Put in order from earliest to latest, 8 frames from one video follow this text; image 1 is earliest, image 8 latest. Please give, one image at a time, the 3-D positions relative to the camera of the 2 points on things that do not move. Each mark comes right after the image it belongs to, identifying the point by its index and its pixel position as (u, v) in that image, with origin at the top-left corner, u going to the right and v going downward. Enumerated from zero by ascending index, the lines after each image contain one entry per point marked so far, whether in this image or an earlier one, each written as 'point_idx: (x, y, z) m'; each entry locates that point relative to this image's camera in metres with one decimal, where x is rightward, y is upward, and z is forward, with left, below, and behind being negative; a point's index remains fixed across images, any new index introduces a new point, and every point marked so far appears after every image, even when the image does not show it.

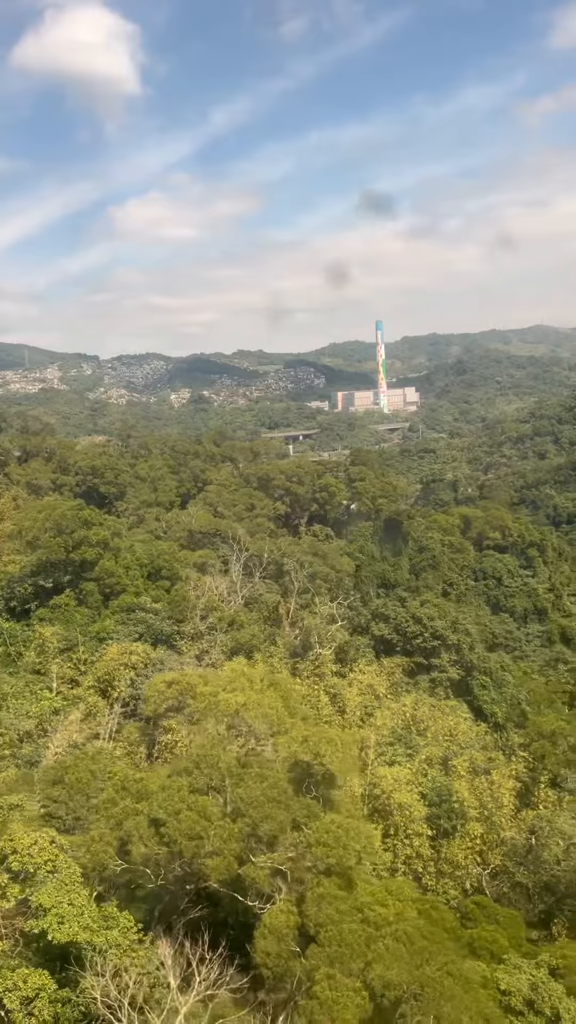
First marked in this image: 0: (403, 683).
0: (+2.4, -3.6, +17.7) m
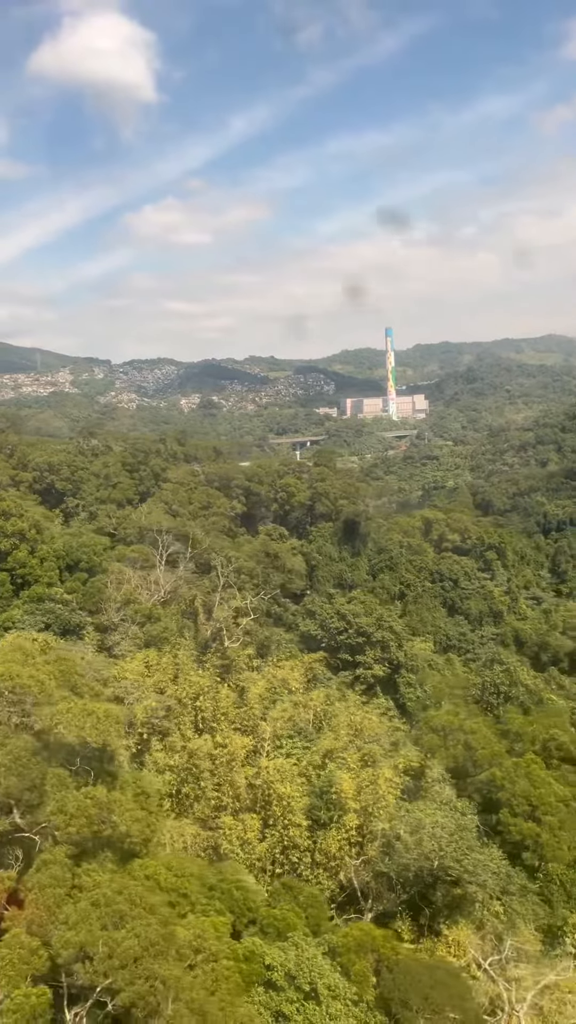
0: (+0.7, -3.5, +17.8) m
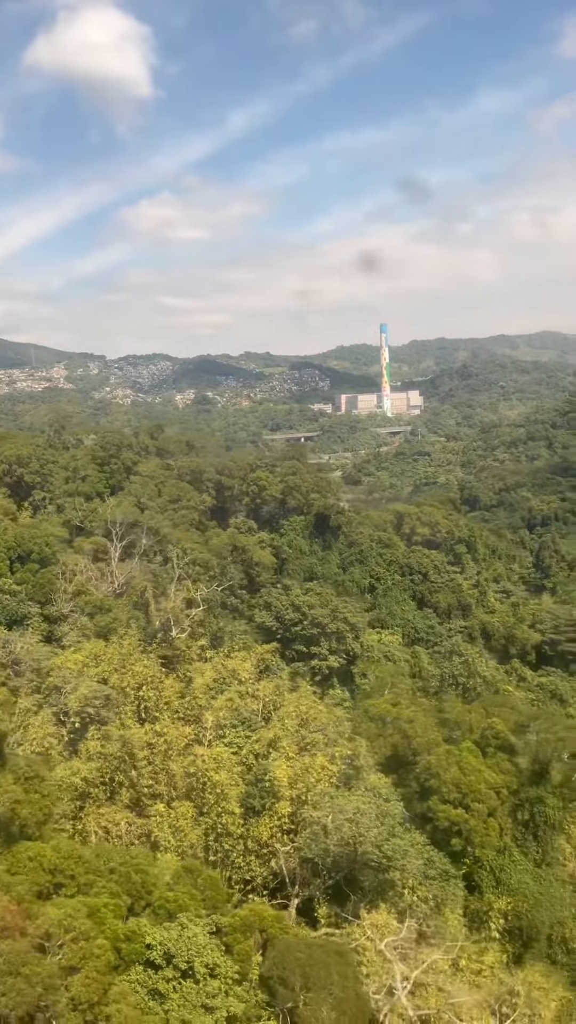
0: (-0.3, -3.3, +17.8) m
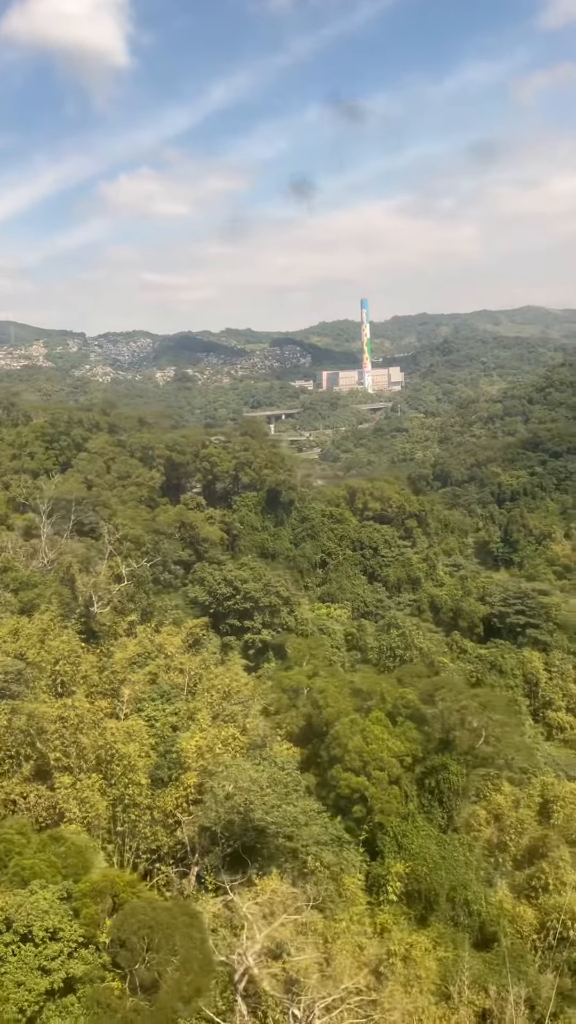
0: (-1.8, -2.8, +17.9) m
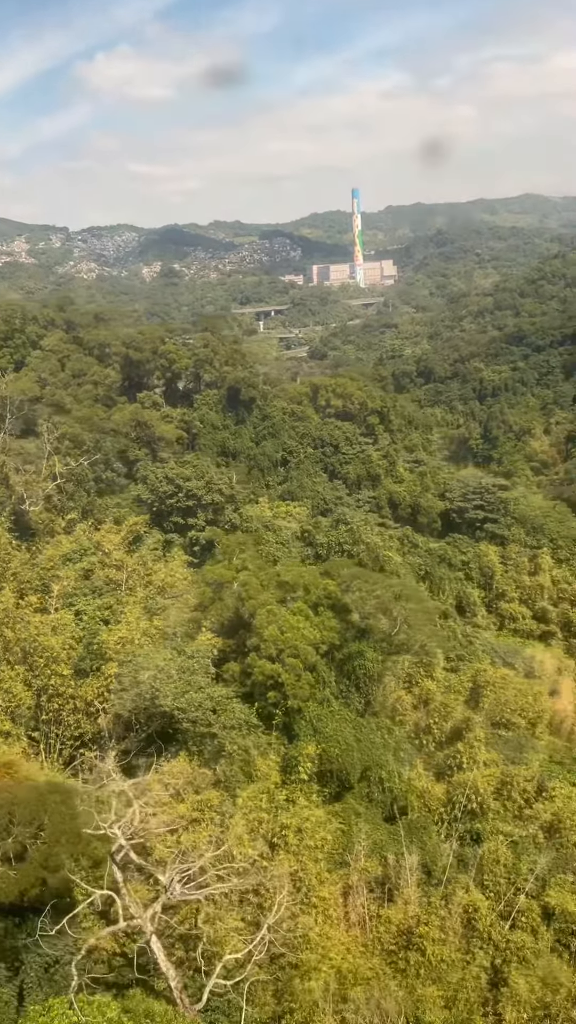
0: (-3.1, -0.6, +18.1) m
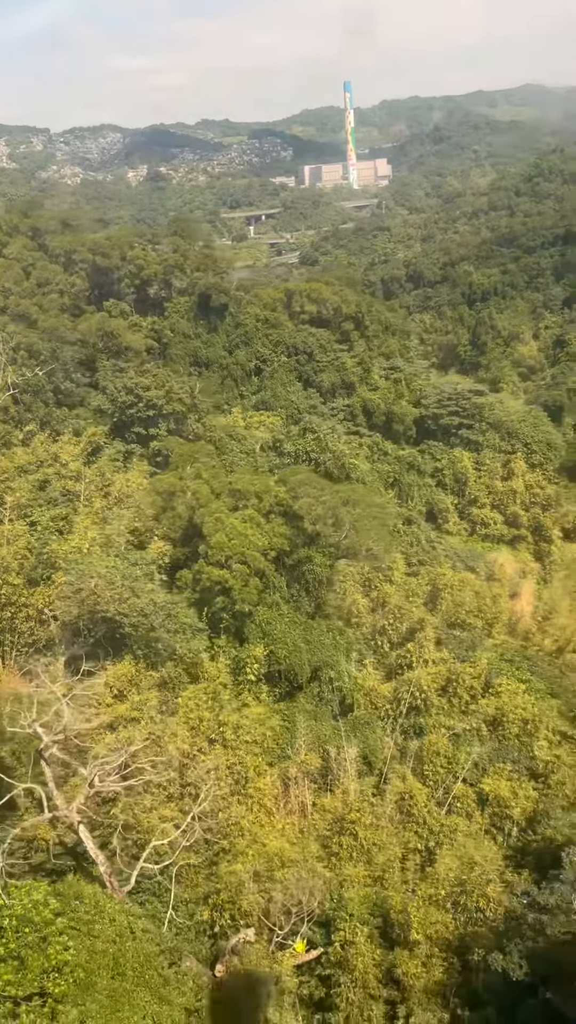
0: (-3.9, +1.4, +18.0) m
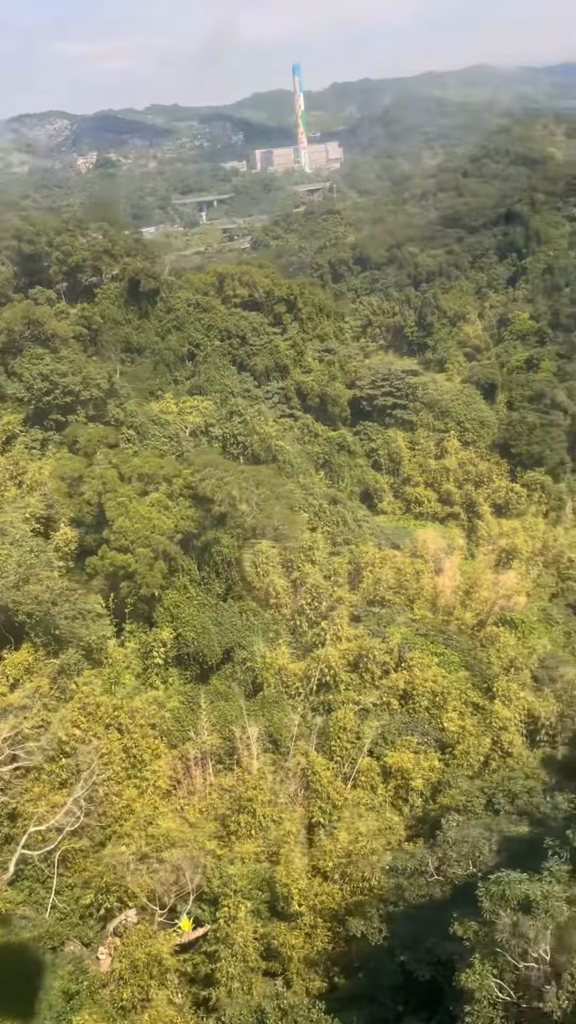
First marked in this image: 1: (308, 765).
0: (-5.7, +1.6, +17.8) m
1: (+0.3, -3.2, +10.7) m
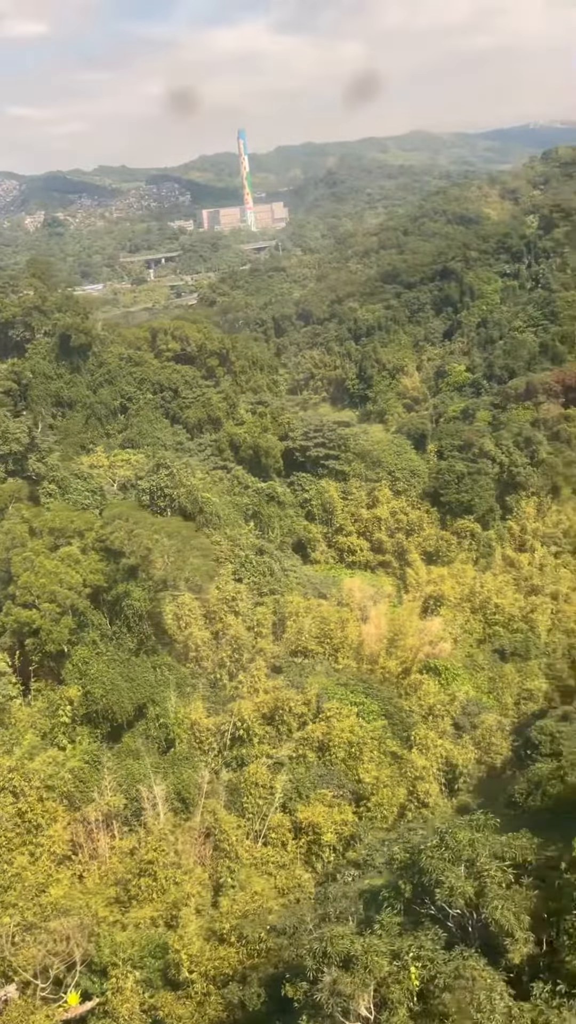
0: (-7.3, +0.4, +17.4) m
1: (-0.9, -3.9, +10.5) m
